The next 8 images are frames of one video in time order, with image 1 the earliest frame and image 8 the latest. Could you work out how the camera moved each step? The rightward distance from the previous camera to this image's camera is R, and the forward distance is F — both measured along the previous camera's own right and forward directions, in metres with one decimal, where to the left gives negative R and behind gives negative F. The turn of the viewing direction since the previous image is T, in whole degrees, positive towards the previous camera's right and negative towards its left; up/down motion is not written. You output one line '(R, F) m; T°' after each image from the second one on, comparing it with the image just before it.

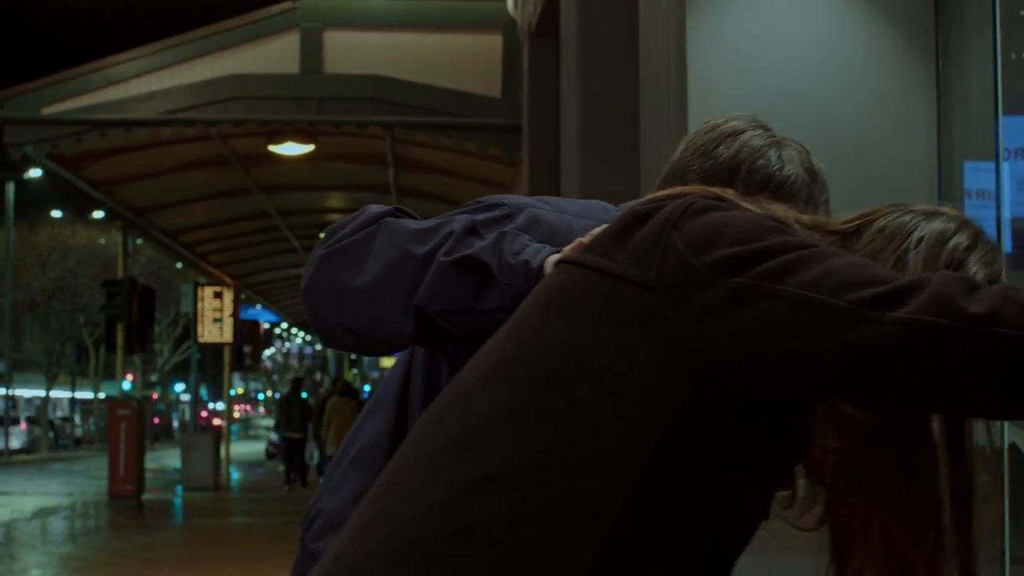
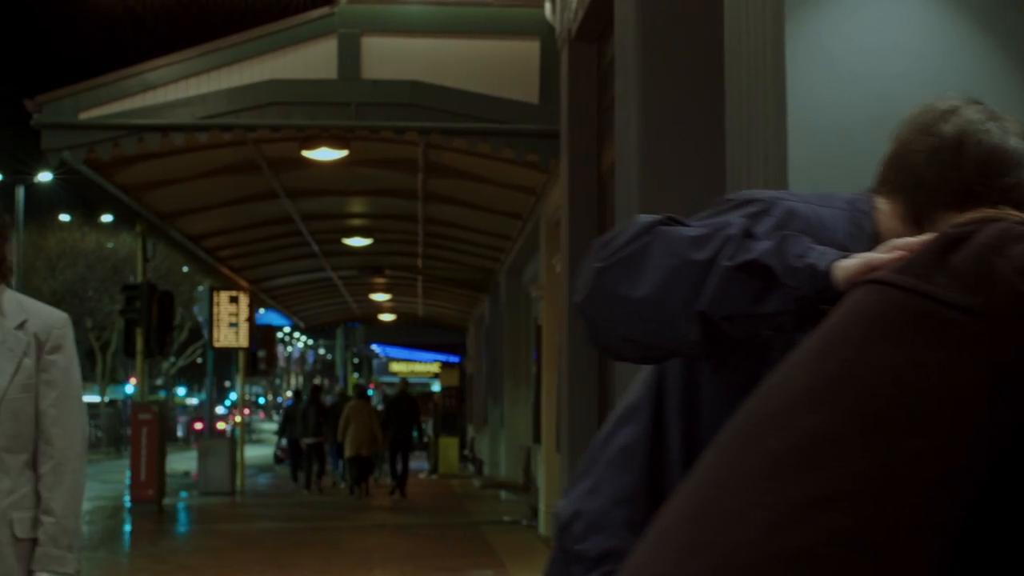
(-0.3, 0.0) m; 0°
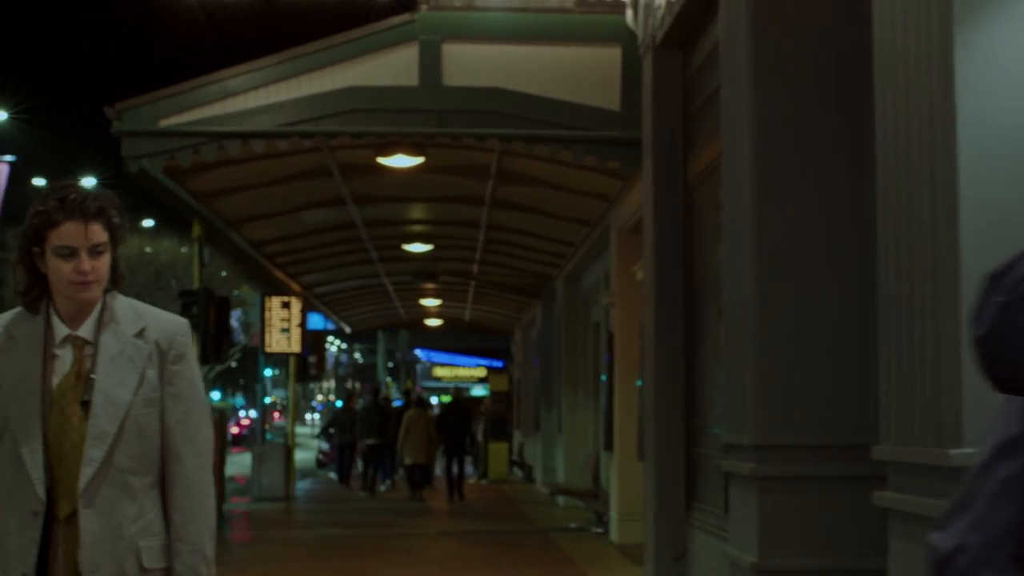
(-0.4, 0.0) m; -1°
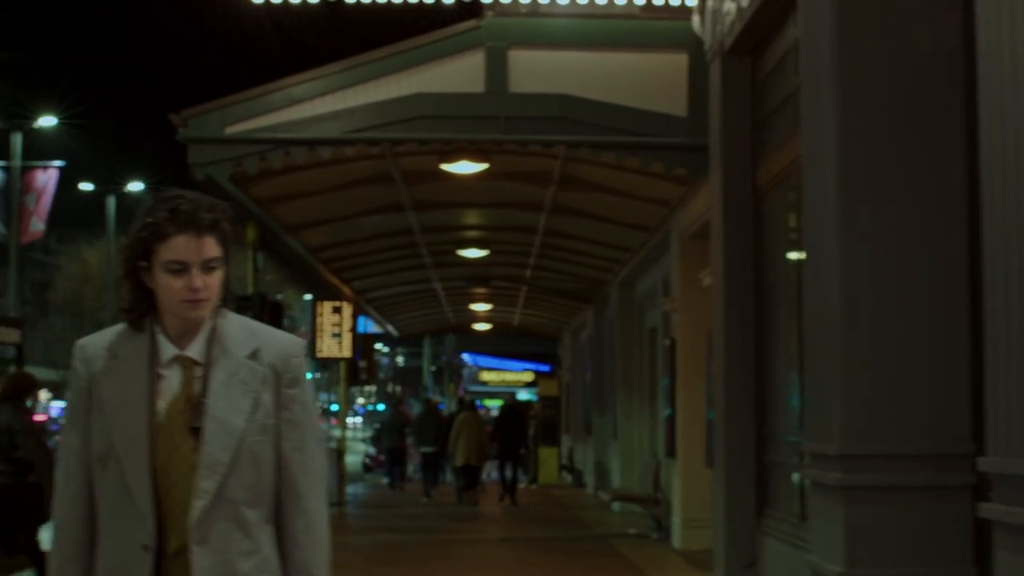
(-0.2, 0.0) m; -1°
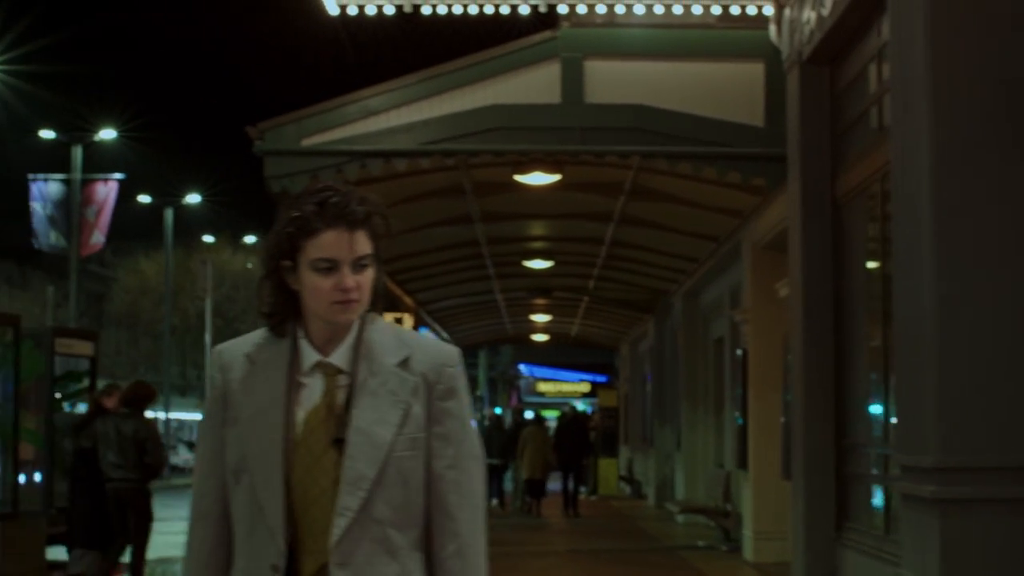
(-0.2, 0.0) m; -2°
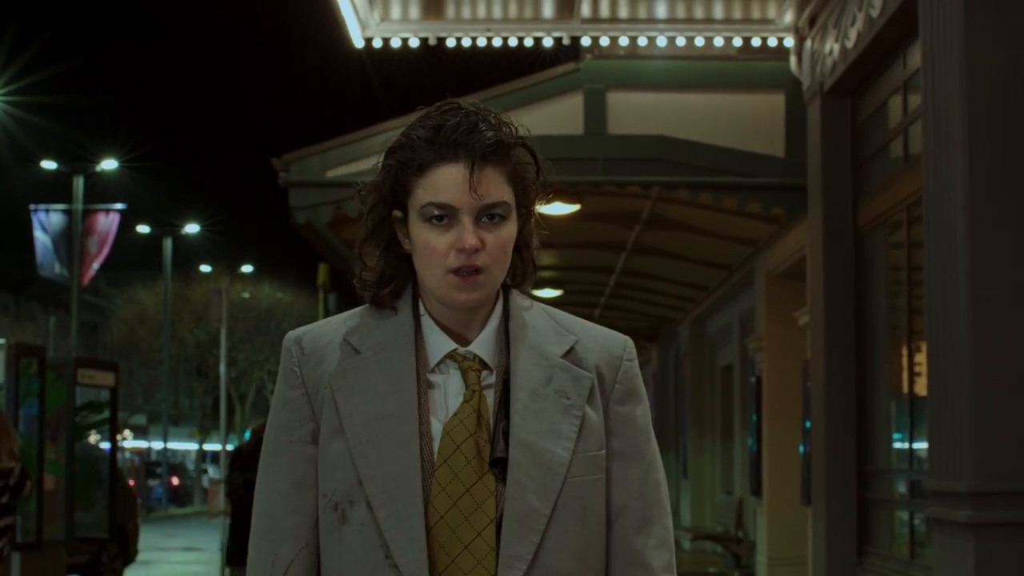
(-0.3, -0.1) m; +1°
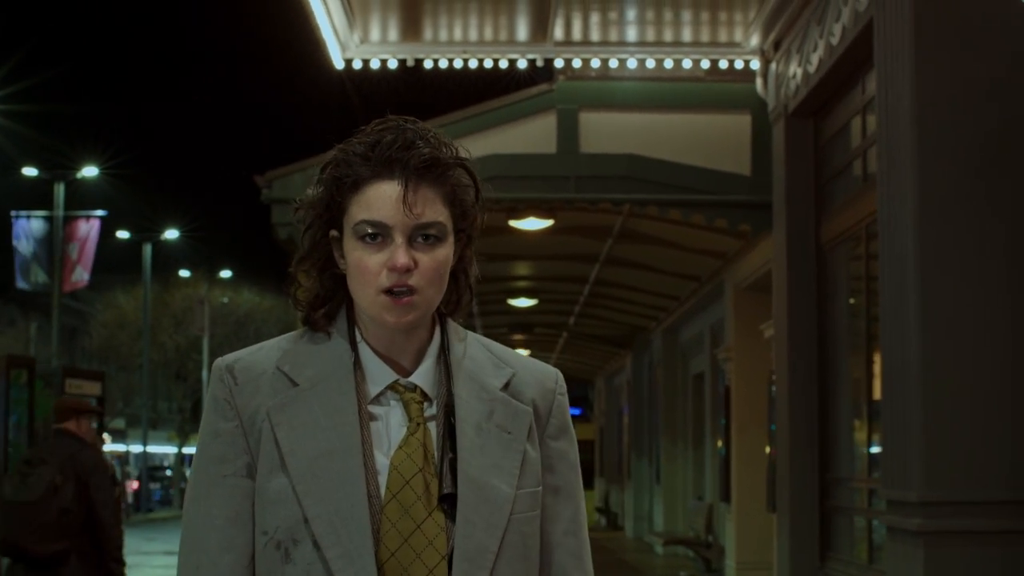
(0.0, -0.4) m; +1°
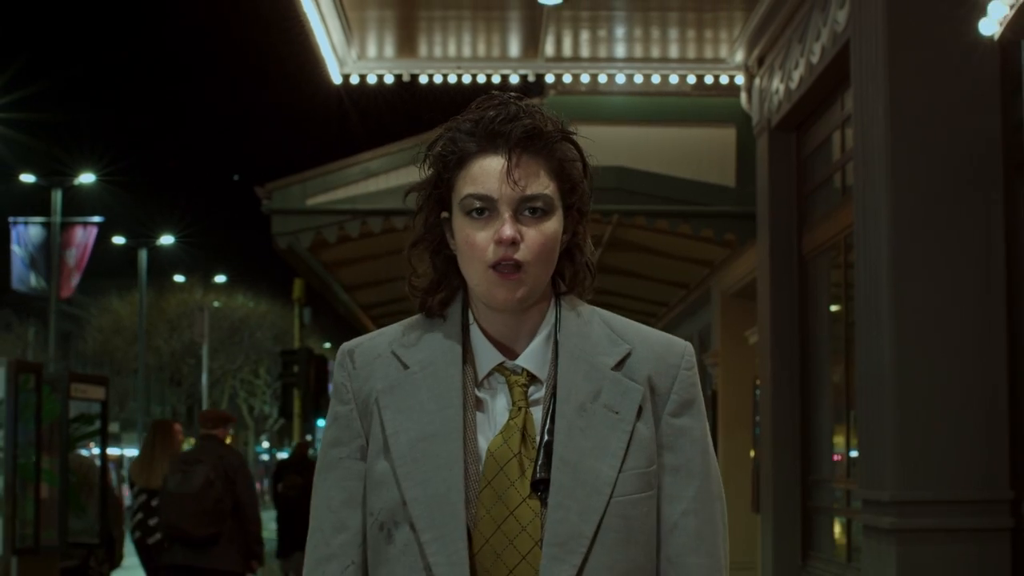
(0.0, -0.4) m; 0°
